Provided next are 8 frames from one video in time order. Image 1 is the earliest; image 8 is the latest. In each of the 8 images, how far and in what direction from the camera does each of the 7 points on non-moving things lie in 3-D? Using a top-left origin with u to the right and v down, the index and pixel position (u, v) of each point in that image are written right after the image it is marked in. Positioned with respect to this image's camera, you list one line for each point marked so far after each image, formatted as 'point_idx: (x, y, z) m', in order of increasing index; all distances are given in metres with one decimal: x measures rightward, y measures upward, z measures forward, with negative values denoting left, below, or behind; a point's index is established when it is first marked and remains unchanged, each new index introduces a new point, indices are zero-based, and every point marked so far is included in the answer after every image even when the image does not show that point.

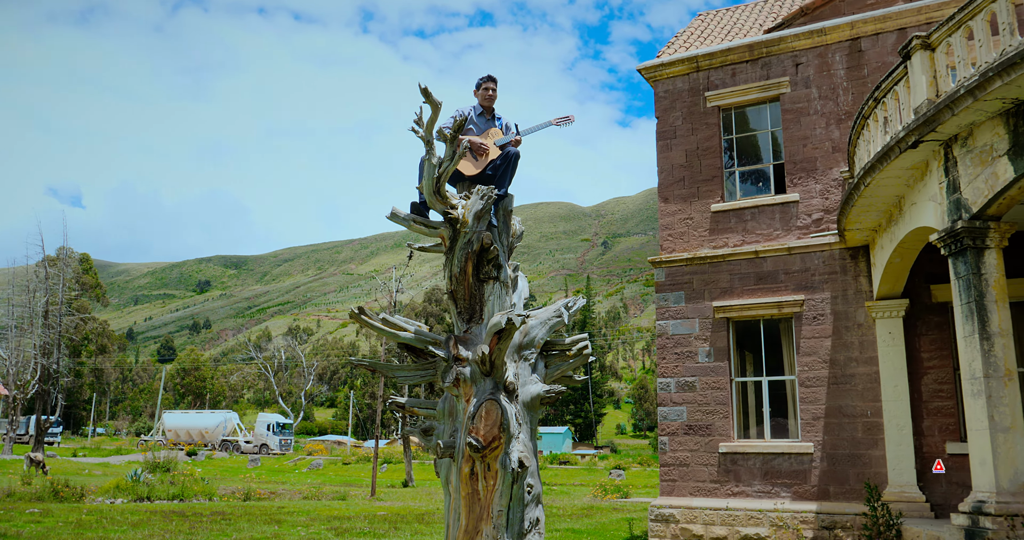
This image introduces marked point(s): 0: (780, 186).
0: (+4.3, +1.4, +13.5) m
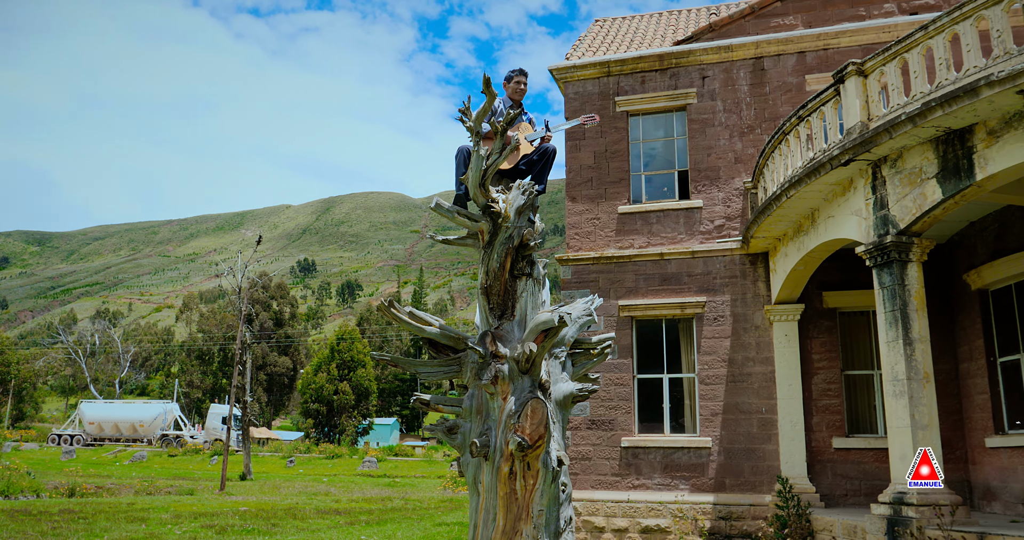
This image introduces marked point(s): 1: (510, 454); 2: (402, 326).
0: (+2.9, +1.3, +14.1) m
1: (0.0, -1.1, +4.8) m
2: (-0.7, -0.3, +5.3) m
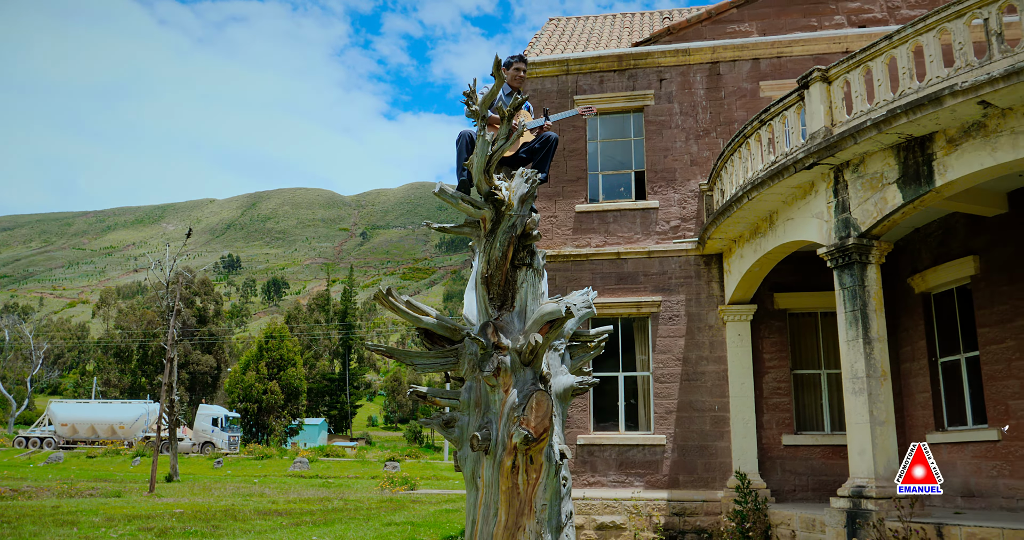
0: (+2.2, +1.3, +14.2) m
1: (0.0, -1.0, +4.7) m
2: (-0.7, -0.3, +5.2) m
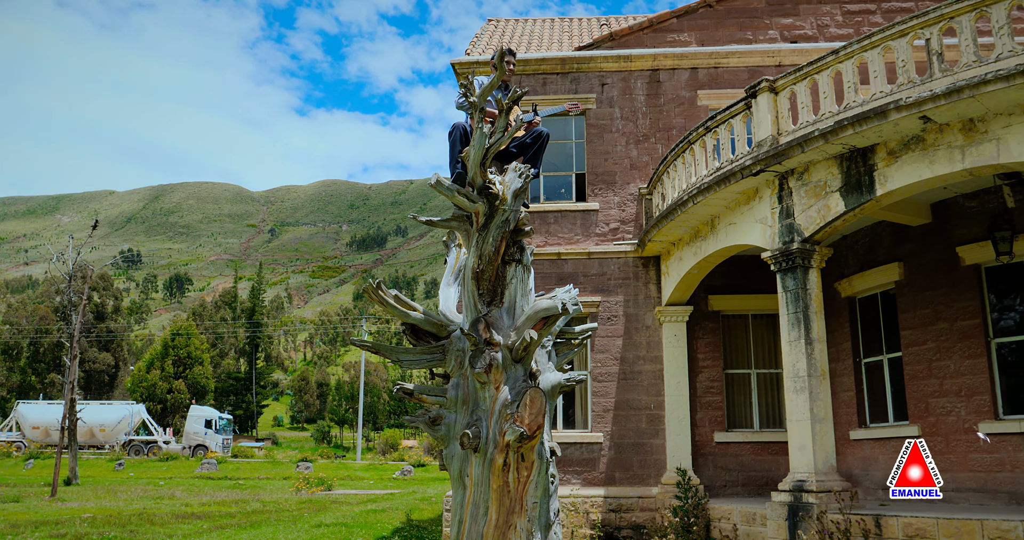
0: (+1.2, +1.3, +14.4) m
1: (0.0, -1.0, +4.8) m
2: (-0.8, -0.2, +5.1) m
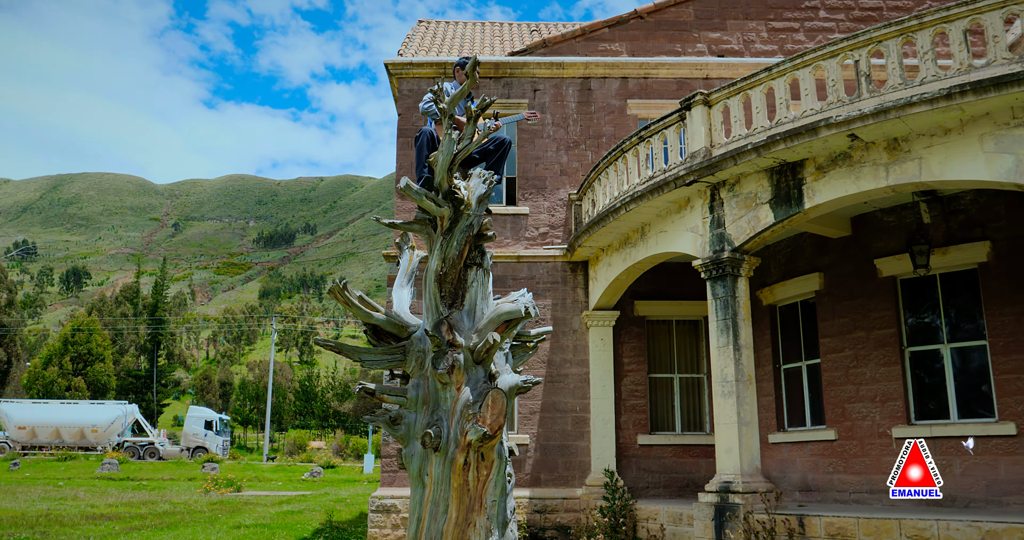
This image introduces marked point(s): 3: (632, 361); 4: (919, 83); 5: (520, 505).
0: (0.0, +1.3, +14.5) m
1: (-0.3, -1.0, +4.8) m
2: (-1.0, -0.2, +5.0) m
3: (+2.0, -1.5, +13.5) m
4: (+3.9, +1.8, +8.0) m
5: (+0.1, -3.6, +12.8) m
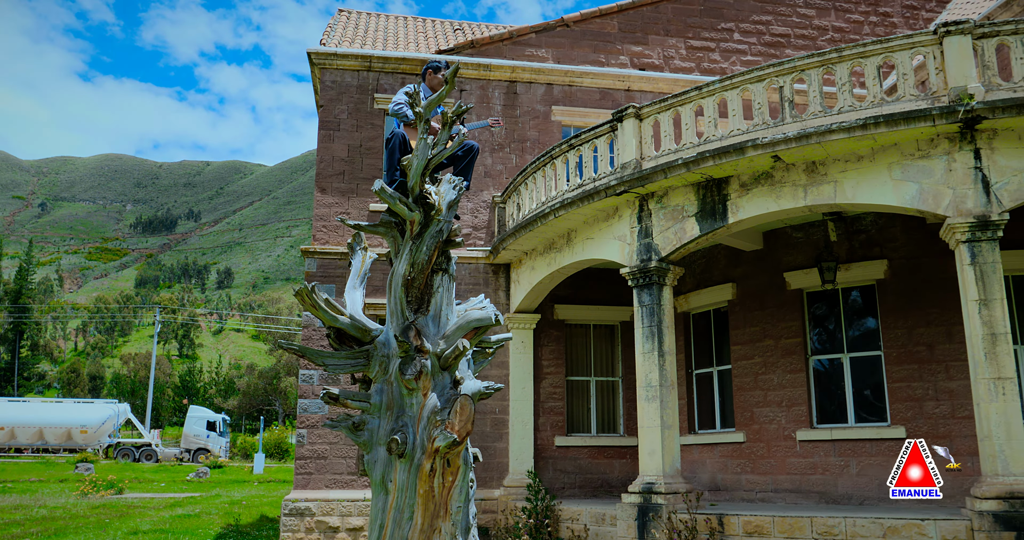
0: (-1.4, +1.2, +14.5) m
1: (-0.5, -1.0, +4.8) m
2: (-1.2, -0.3, +5.0) m
3: (+0.6, -1.5, +13.8) m
4: (+3.3, +1.6, +8.5) m
5: (-1.1, -3.6, +12.8) m
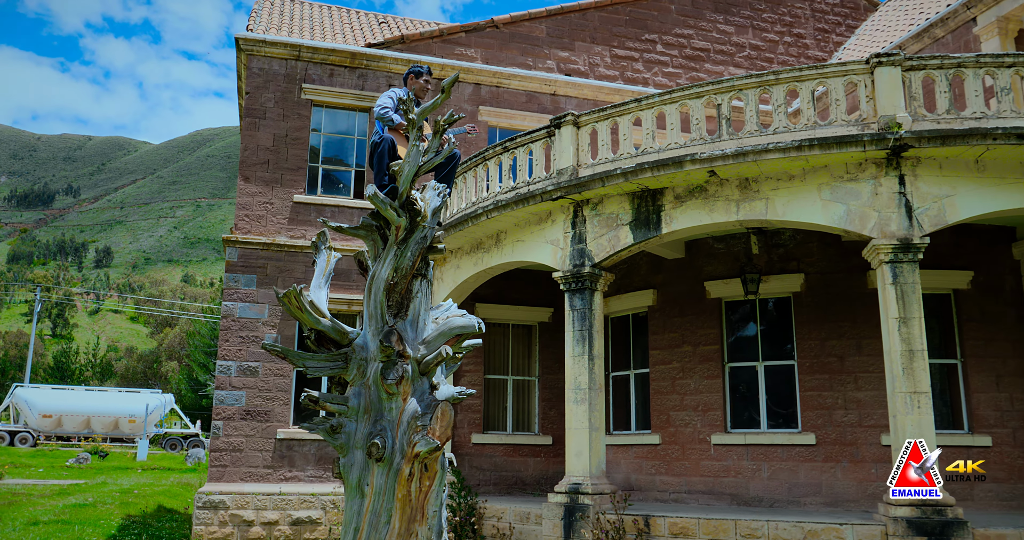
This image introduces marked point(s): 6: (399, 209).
0: (-2.7, +1.3, +14.3) m
1: (-0.6, -1.1, +4.8) m
2: (-1.3, -0.3, +4.9) m
3: (-0.7, -1.5, +13.8) m
4: (+2.8, +1.5, +8.9) m
5: (-2.4, -3.6, +12.6) m
6: (-0.7, +0.4, +4.9) m
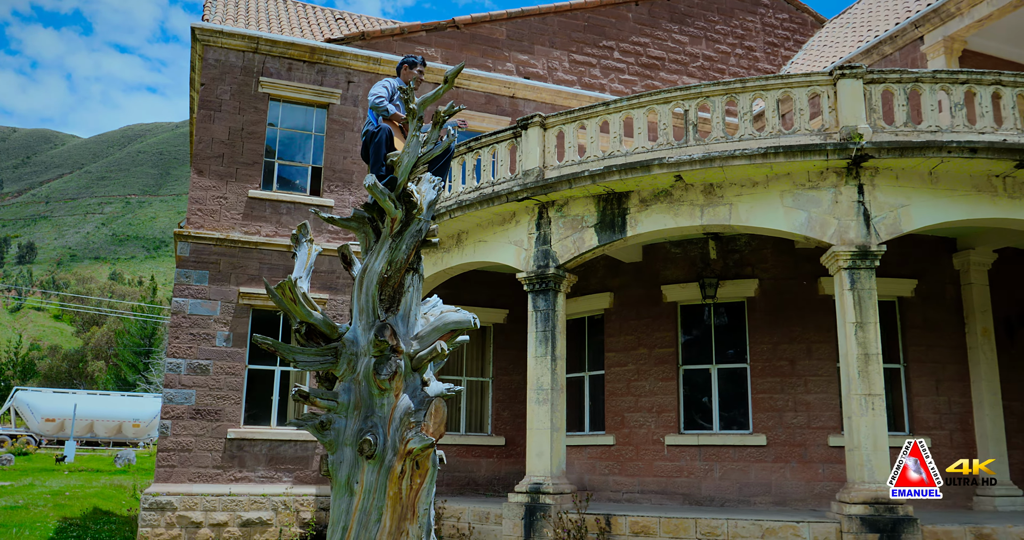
0: (-3.4, +1.4, +14.1) m
1: (-0.6, -1.0, +4.8) m
2: (-1.3, -0.2, +4.8) m
3: (-1.4, -1.5, +13.8) m
4: (+2.5, +1.4, +9.2) m
5: (-3.1, -3.5, +12.4) m
6: (-0.7, +0.4, +4.9) m
